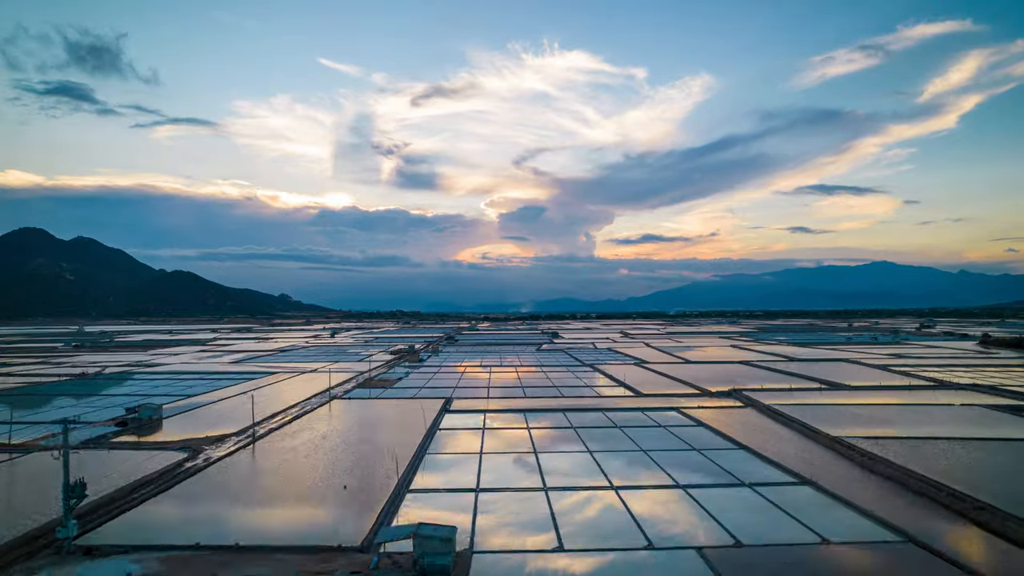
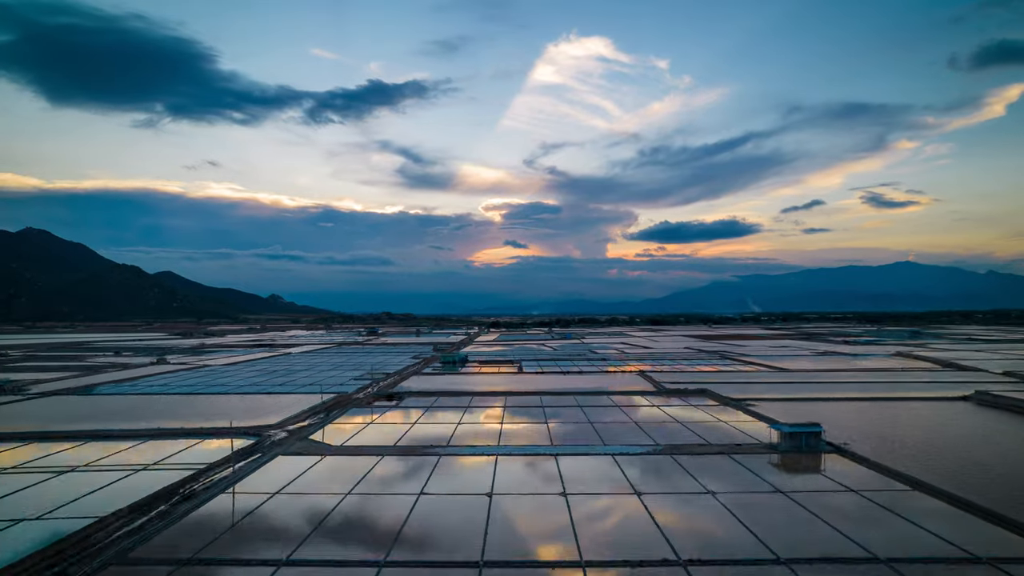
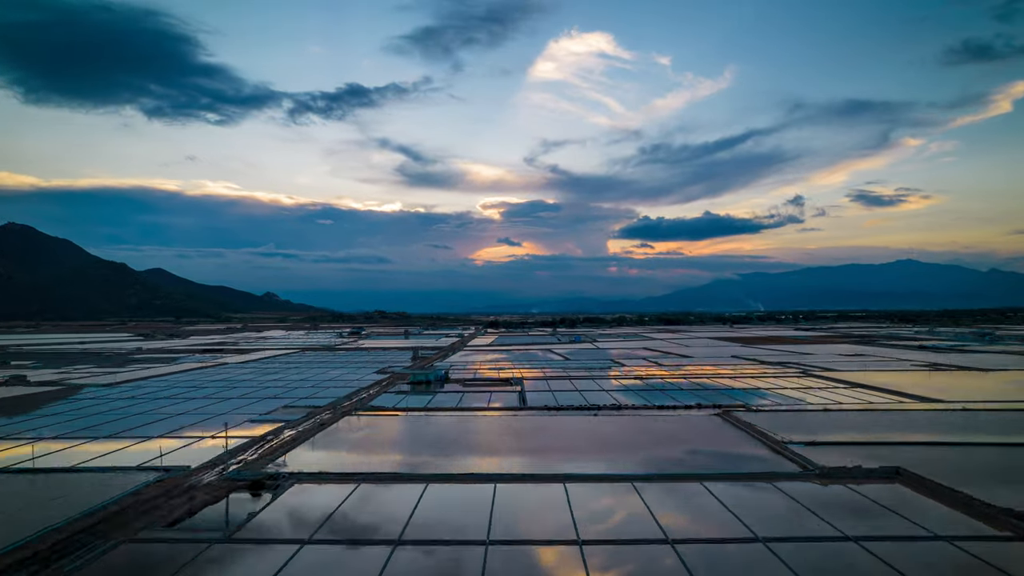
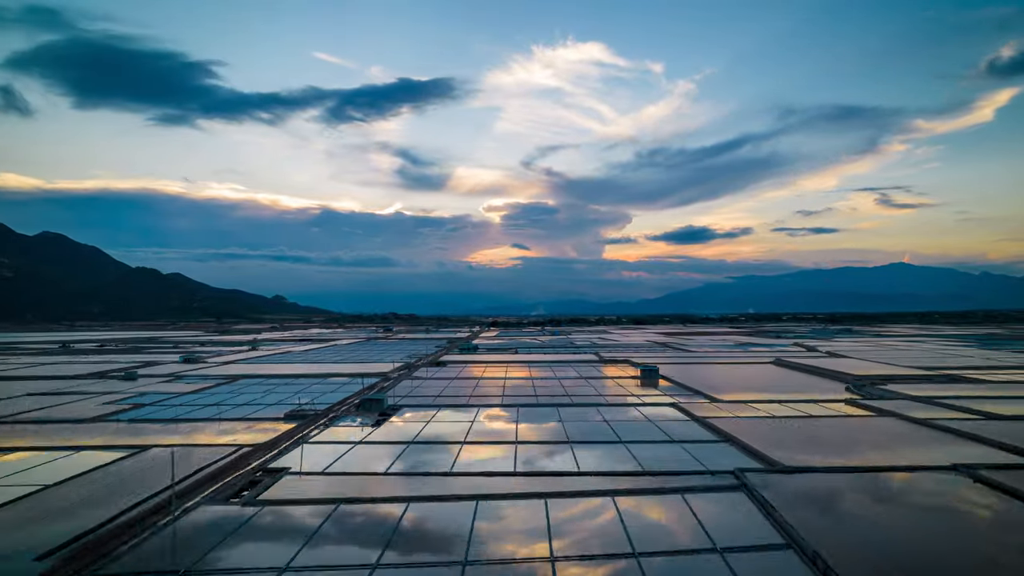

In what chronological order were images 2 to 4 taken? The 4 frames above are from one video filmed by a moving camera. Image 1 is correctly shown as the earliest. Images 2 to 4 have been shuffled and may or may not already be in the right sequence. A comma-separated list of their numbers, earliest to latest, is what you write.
4, 2, 3
